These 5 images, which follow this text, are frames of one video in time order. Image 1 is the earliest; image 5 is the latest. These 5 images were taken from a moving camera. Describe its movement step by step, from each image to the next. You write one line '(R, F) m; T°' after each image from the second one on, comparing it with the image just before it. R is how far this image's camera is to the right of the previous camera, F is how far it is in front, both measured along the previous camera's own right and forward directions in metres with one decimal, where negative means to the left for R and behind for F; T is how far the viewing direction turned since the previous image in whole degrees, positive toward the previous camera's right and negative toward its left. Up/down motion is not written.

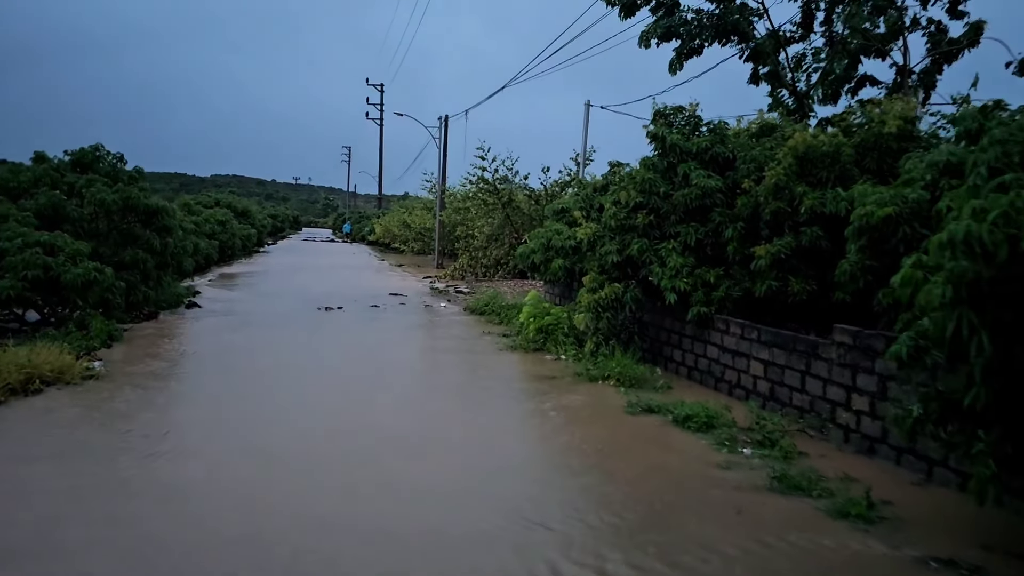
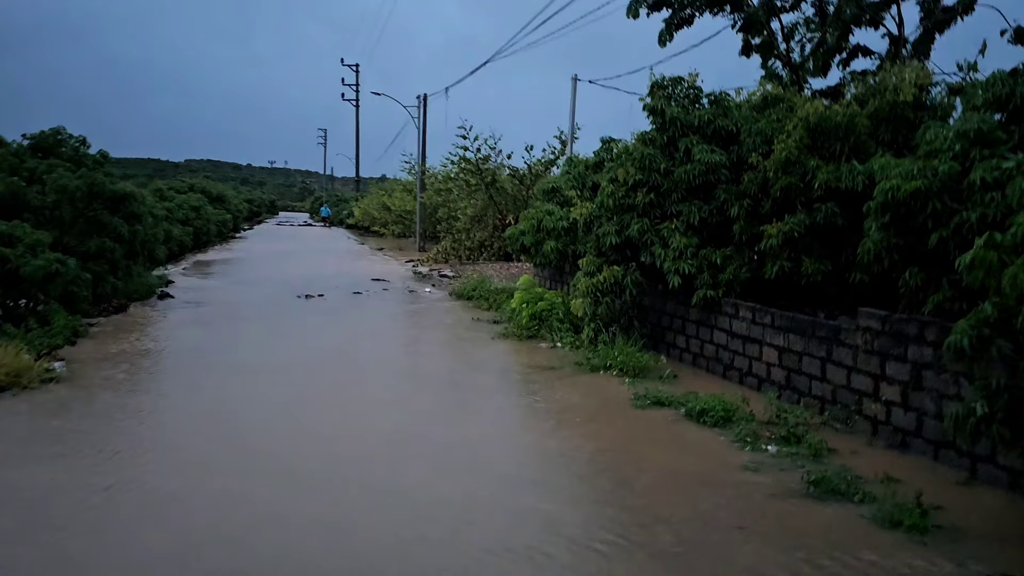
(-0.1, +0.5) m; +1°
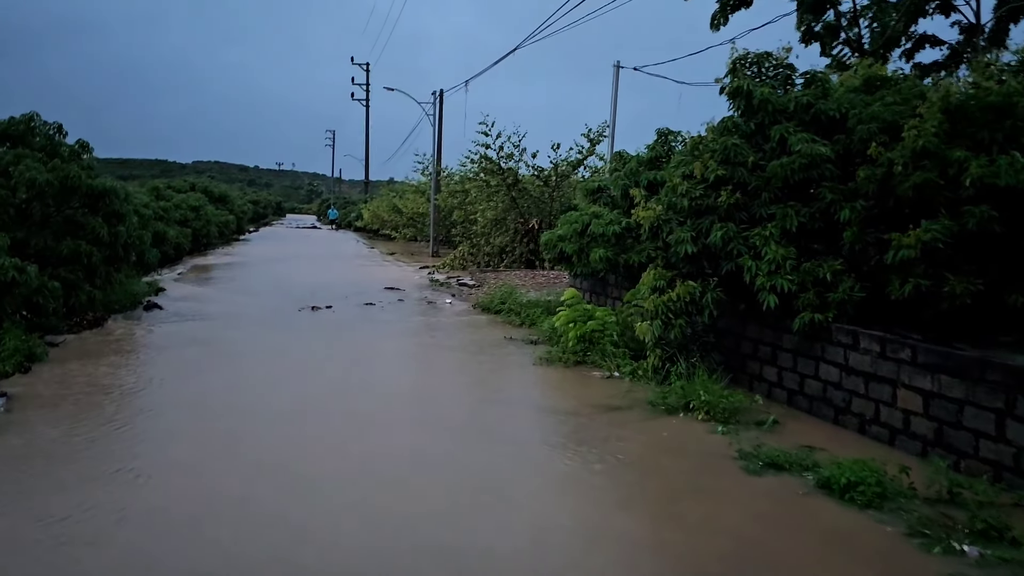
(-0.4, +1.5) m; 0°
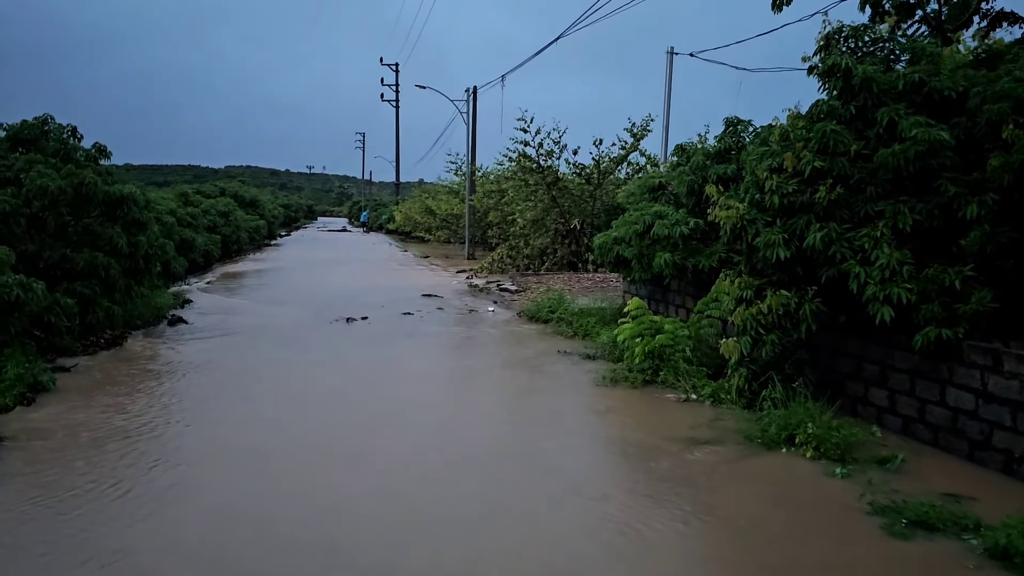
(-0.2, +0.9) m; -2°
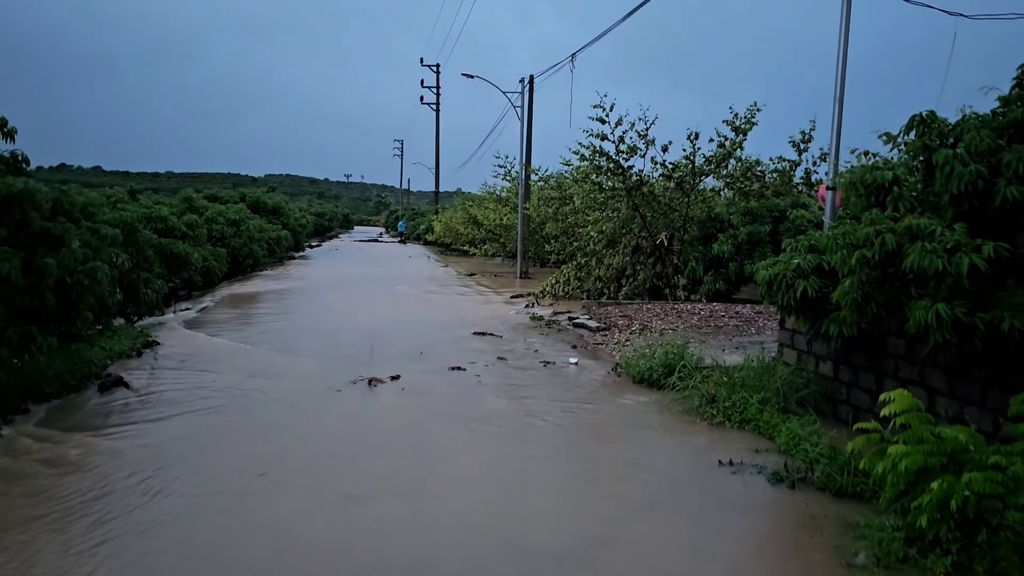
(-0.6, +3.6) m; -2°
